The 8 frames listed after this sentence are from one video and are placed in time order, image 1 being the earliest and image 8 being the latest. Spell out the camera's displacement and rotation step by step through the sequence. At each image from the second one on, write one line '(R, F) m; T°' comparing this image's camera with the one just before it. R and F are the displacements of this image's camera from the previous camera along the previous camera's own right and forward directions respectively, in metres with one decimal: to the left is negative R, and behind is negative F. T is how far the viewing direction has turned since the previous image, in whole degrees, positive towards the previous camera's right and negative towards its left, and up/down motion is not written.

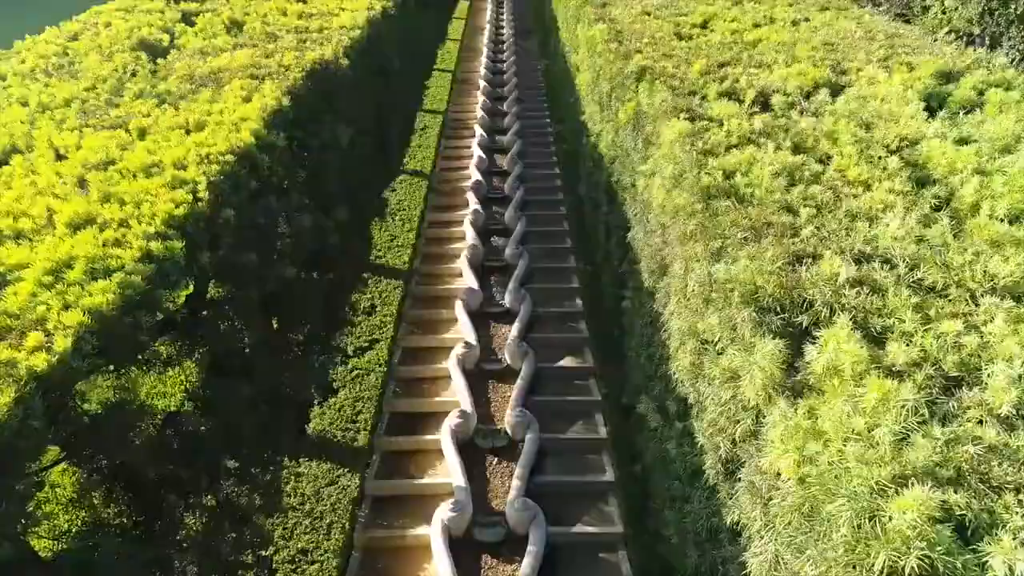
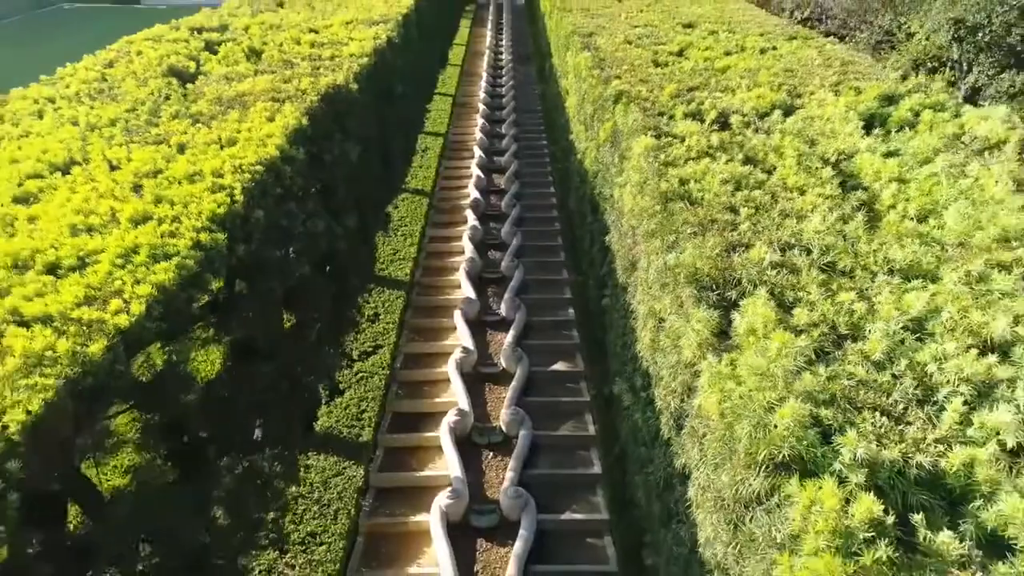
(+0.1, -0.6) m; 0°
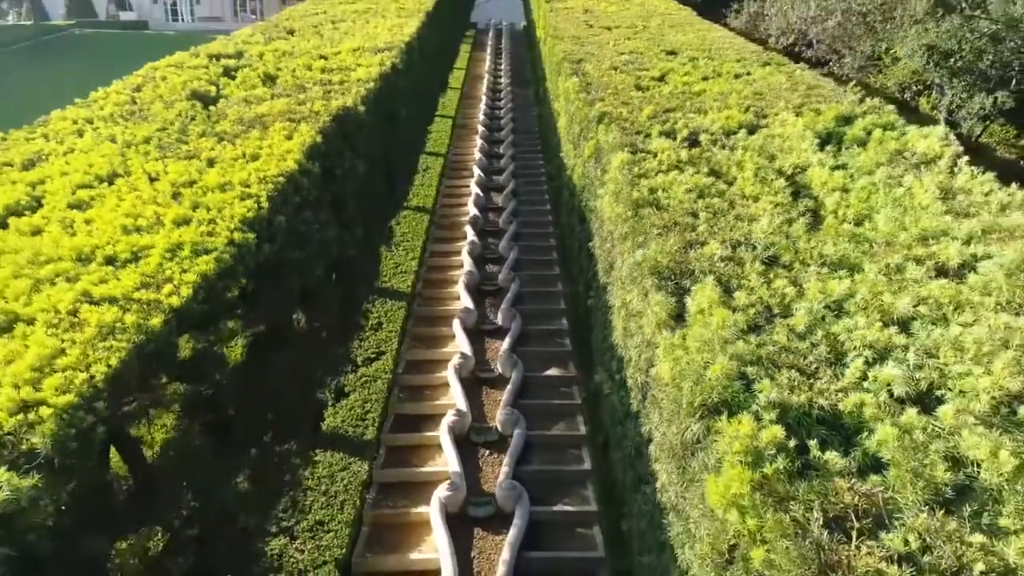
(+0.1, -0.6) m; 0°
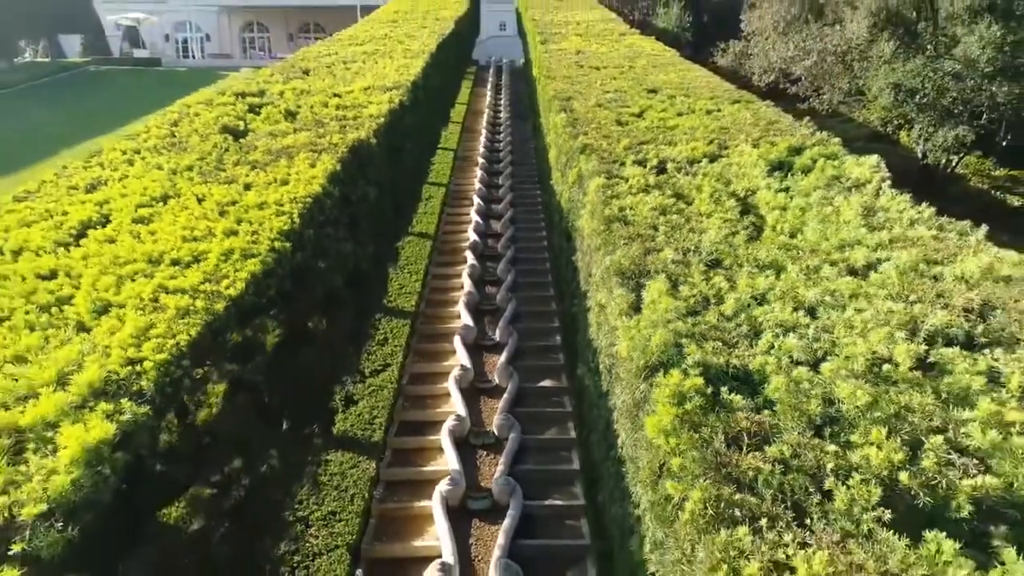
(+0.1, -0.9) m; 0°
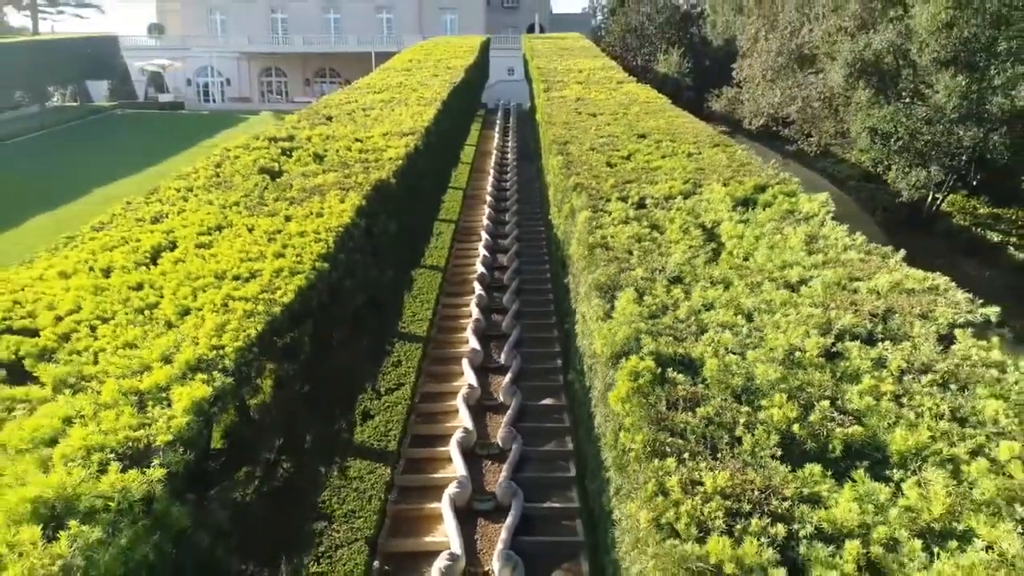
(+0.1, -1.0) m; -1°
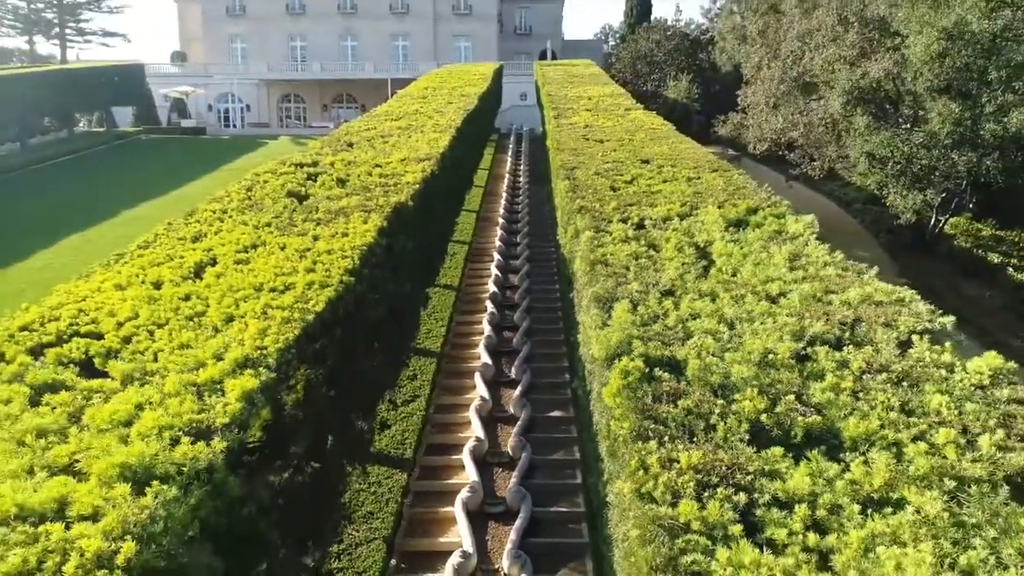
(0.0, -0.6) m; -1°
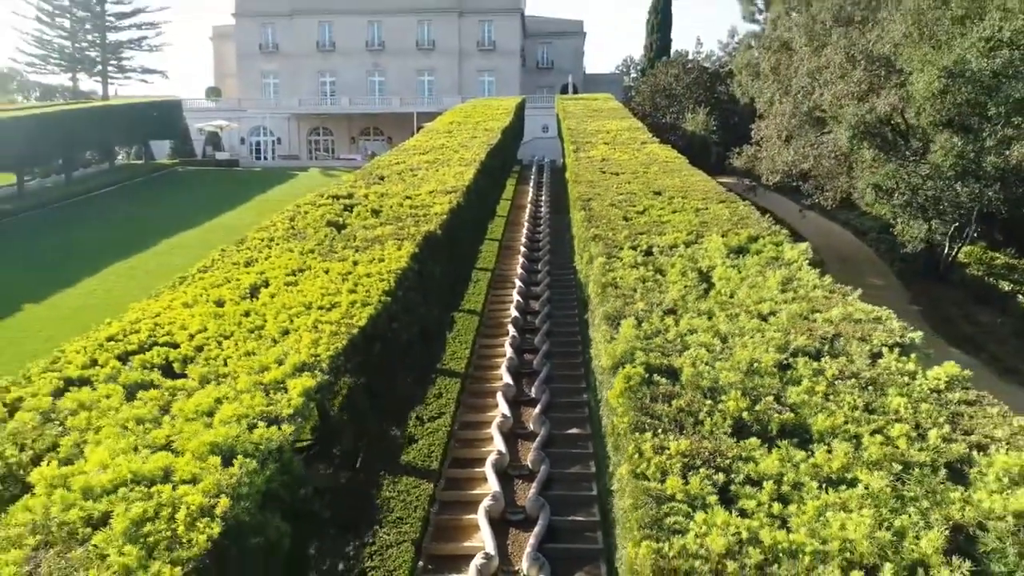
(0.0, -0.8) m; -2°
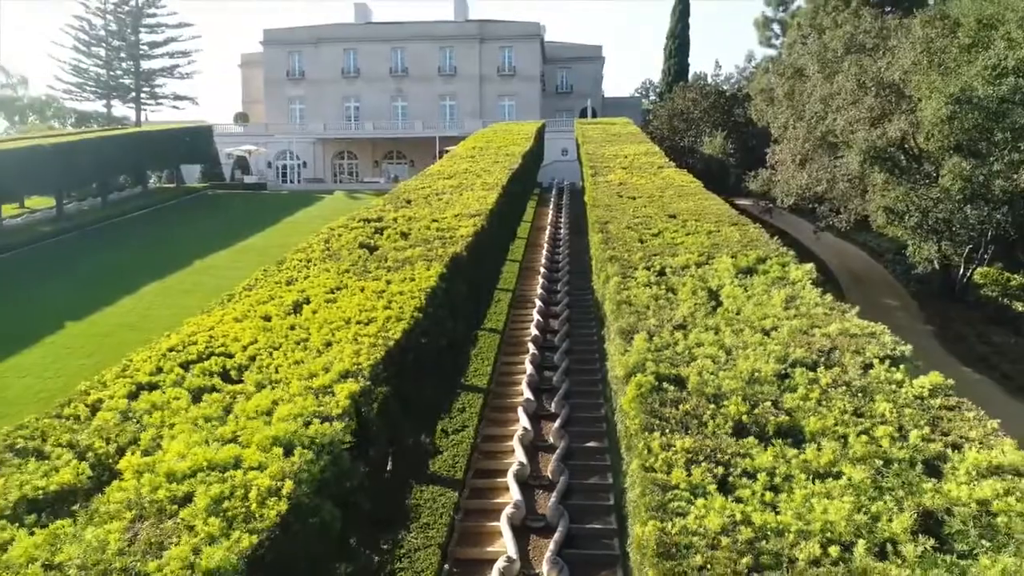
(0.0, -0.6) m; -2°
